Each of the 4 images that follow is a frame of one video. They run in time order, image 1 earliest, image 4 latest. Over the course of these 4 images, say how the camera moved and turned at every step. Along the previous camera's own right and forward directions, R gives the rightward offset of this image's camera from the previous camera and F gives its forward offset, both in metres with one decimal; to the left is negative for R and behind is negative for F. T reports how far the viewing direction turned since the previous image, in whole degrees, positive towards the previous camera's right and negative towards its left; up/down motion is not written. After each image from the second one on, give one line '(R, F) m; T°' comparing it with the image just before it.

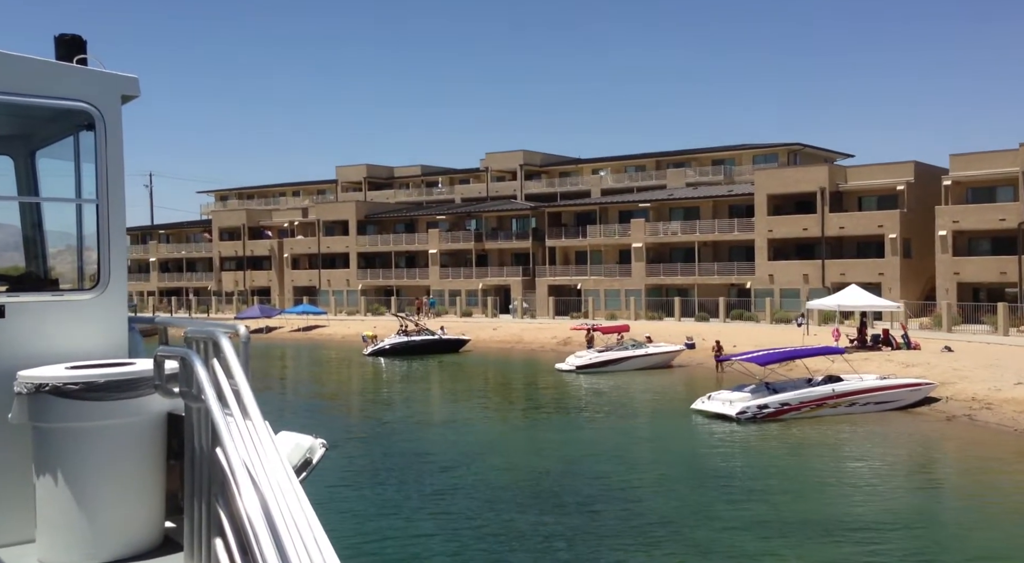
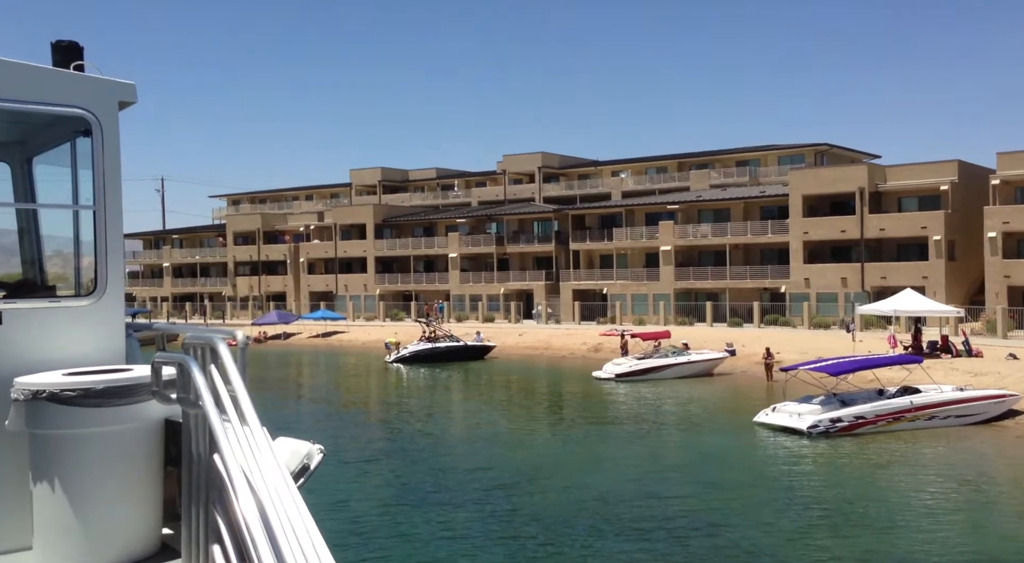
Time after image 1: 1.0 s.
(+0.5, +0.3) m; -4°
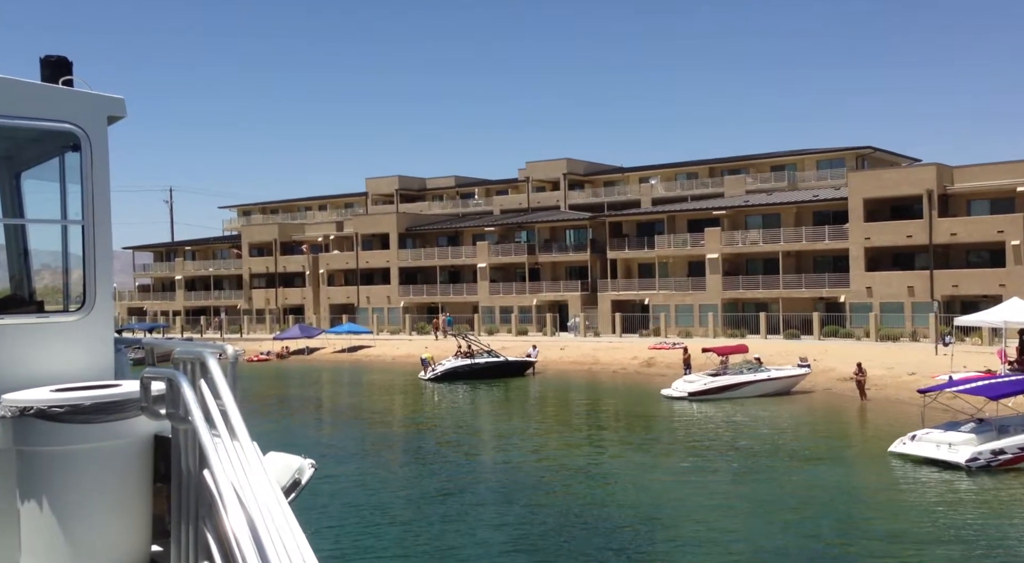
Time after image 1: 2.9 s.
(+1.0, +0.5) m; -6°
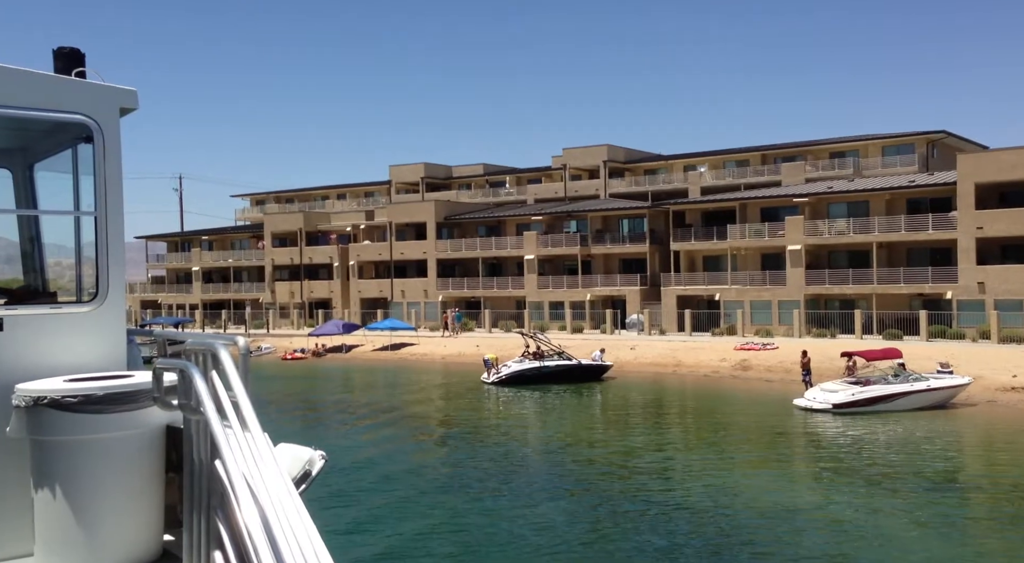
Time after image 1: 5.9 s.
(+1.5, +0.6) m; -11°
